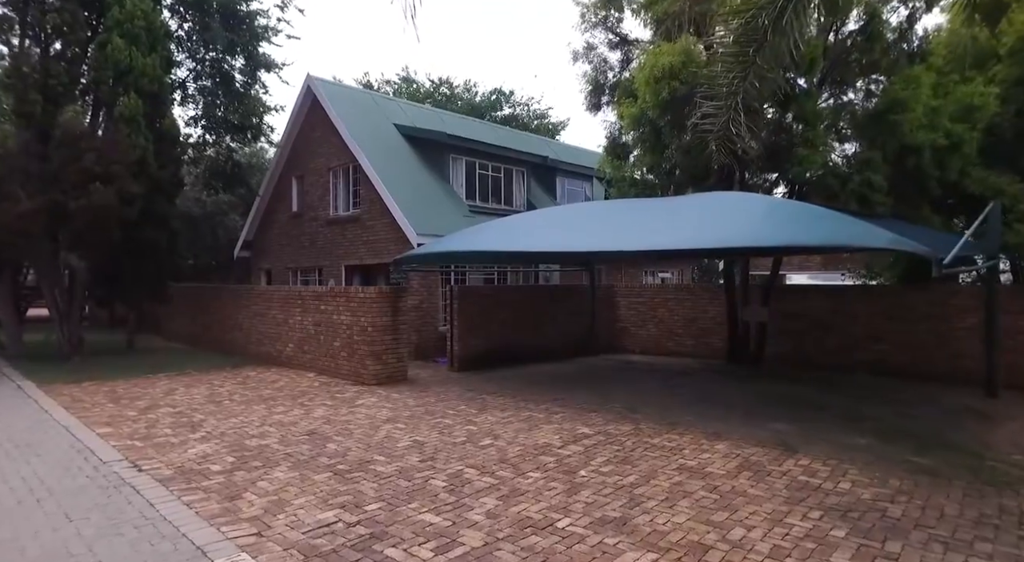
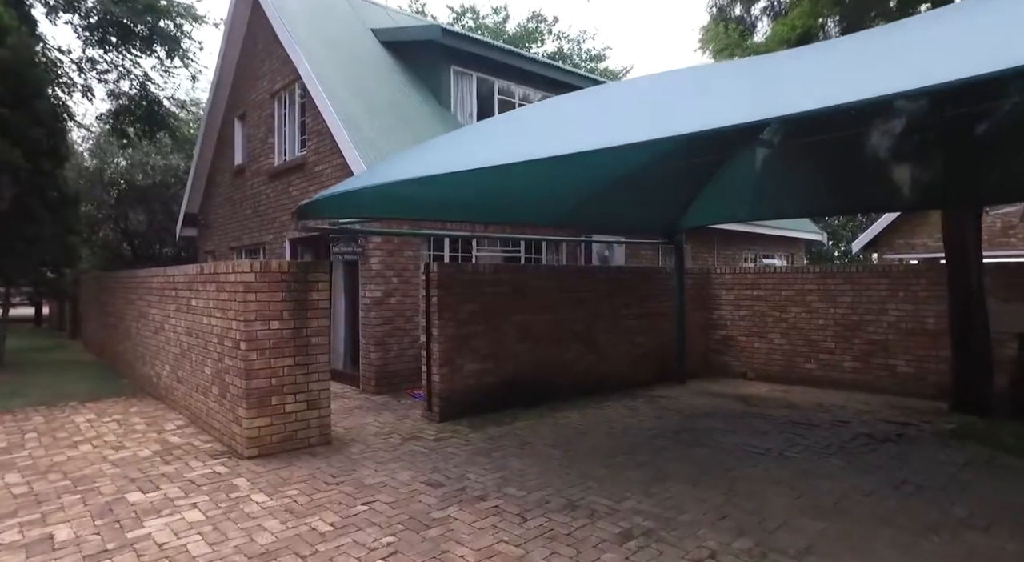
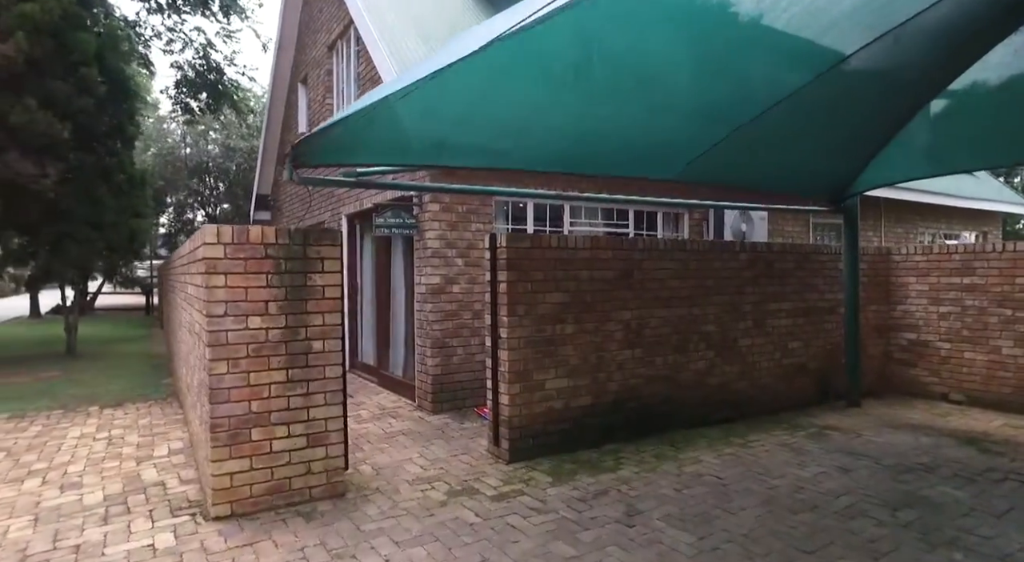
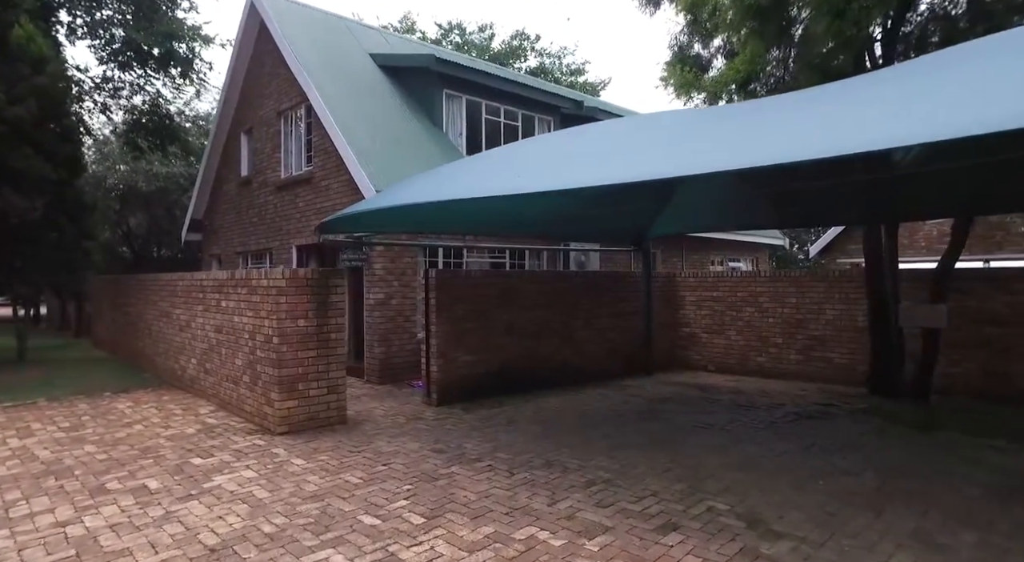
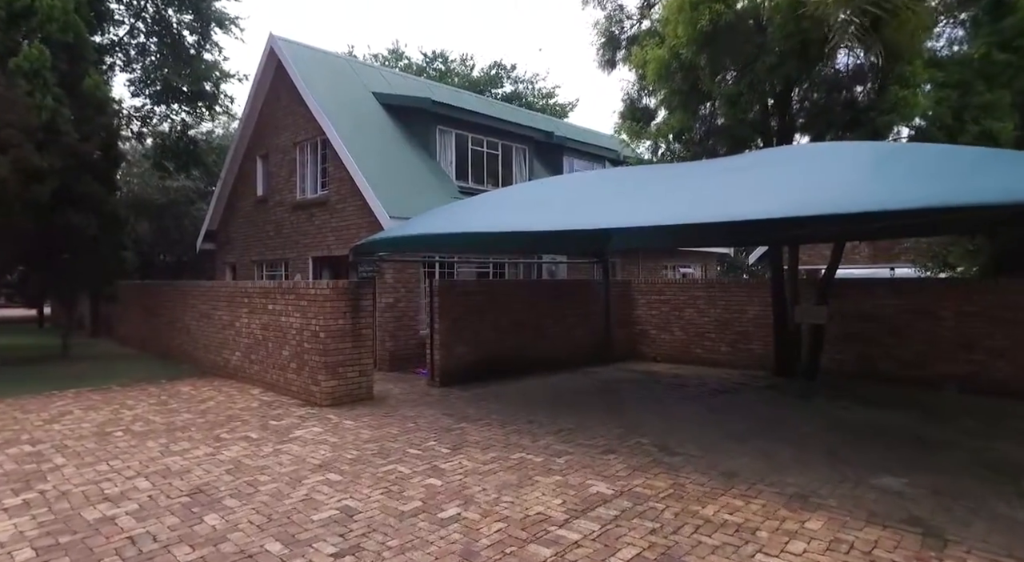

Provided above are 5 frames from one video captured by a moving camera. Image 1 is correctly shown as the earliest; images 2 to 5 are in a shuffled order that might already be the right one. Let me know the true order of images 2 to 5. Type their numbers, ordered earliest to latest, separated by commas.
5, 4, 2, 3
